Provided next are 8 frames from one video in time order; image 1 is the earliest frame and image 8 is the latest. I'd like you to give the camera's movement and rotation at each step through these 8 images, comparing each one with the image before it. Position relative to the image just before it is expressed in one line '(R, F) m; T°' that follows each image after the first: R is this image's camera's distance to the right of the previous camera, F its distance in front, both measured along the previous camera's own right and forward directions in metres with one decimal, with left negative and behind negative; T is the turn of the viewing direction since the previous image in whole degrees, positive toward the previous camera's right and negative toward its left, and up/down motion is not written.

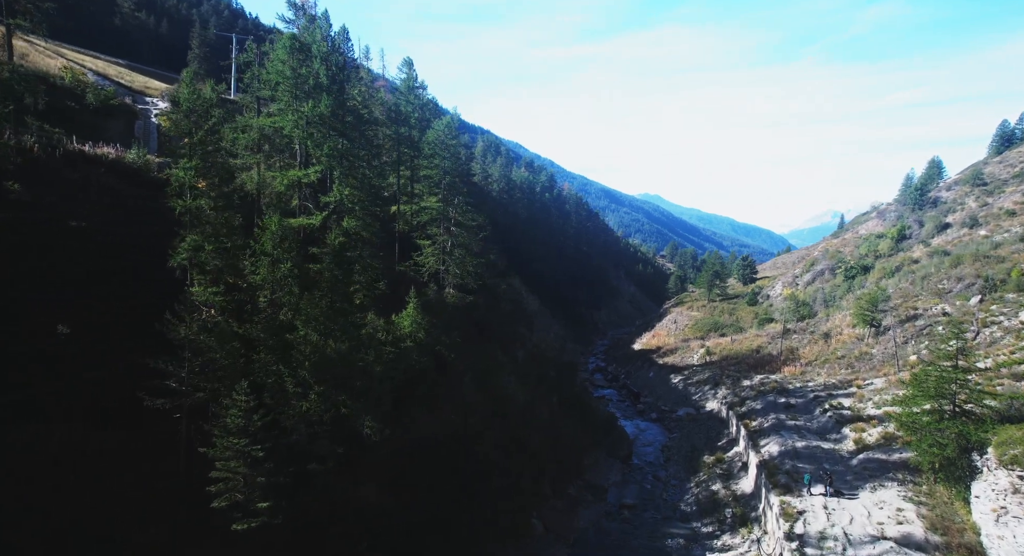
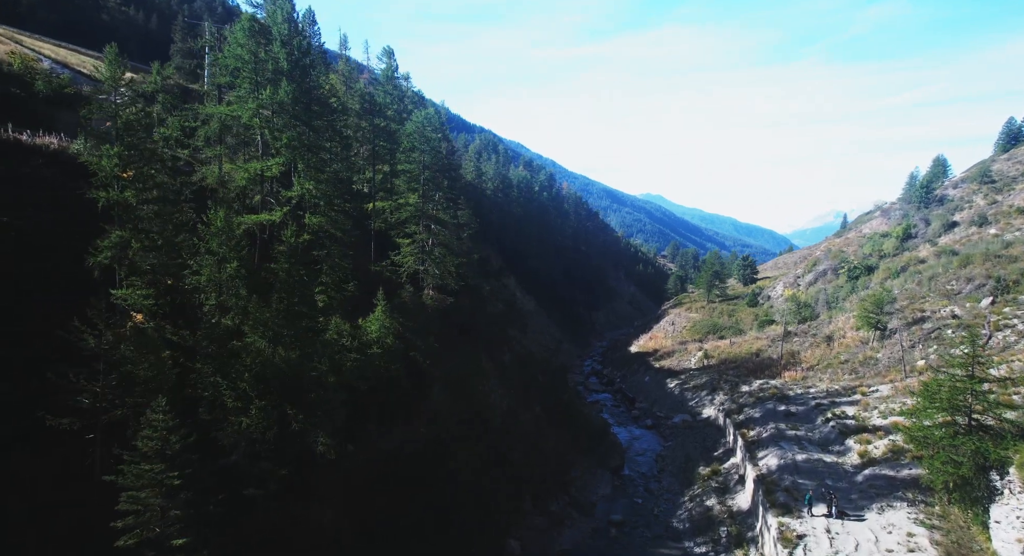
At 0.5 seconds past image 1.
(+1.1, +2.1) m; 0°
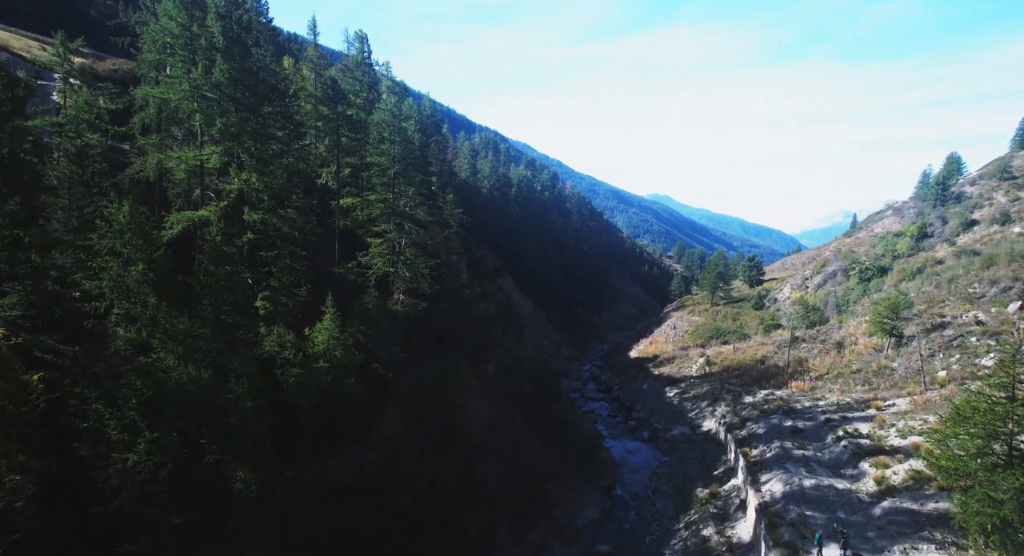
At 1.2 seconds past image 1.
(+1.5, +3.2) m; -1°
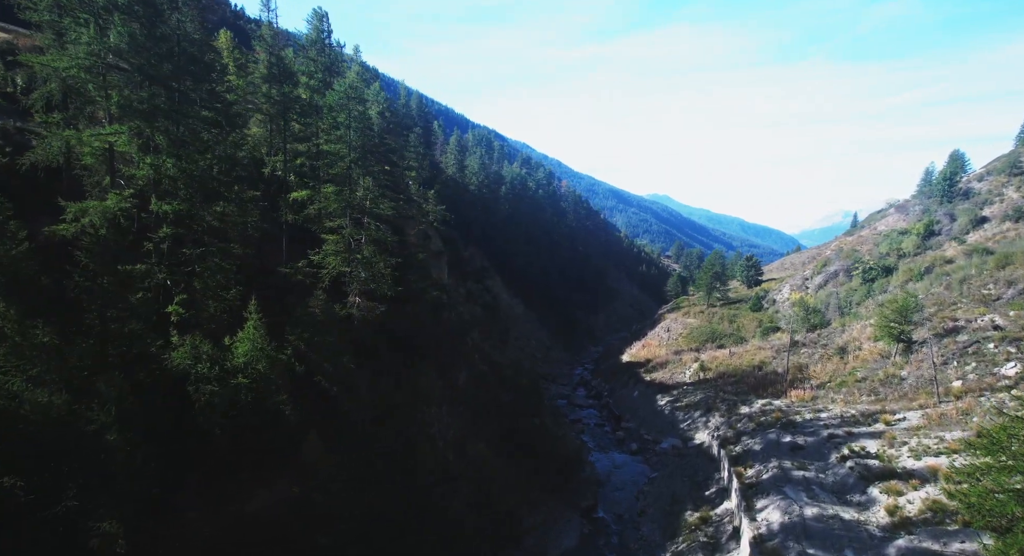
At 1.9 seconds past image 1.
(+1.5, +3.3) m; 0°
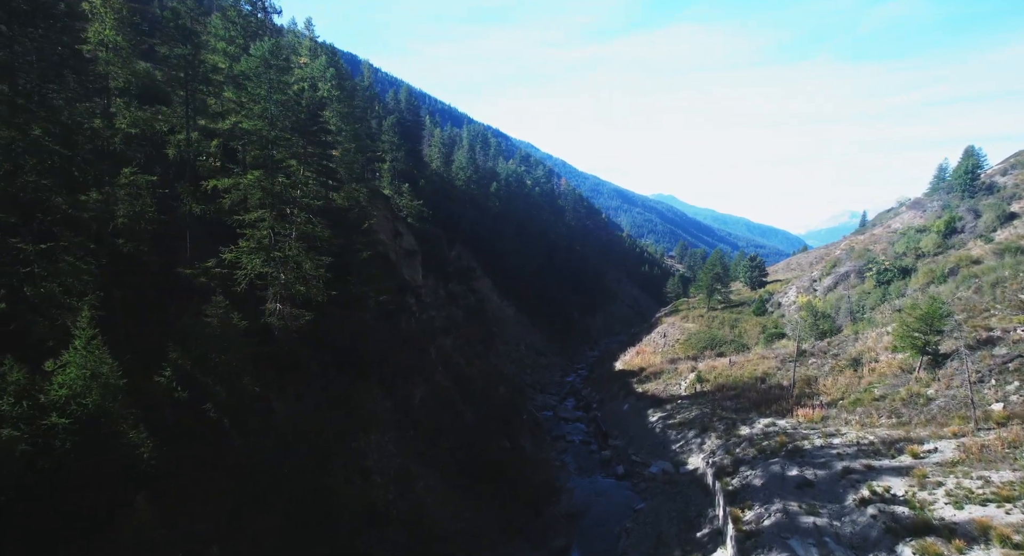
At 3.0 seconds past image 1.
(+2.2, +4.9) m; 0°
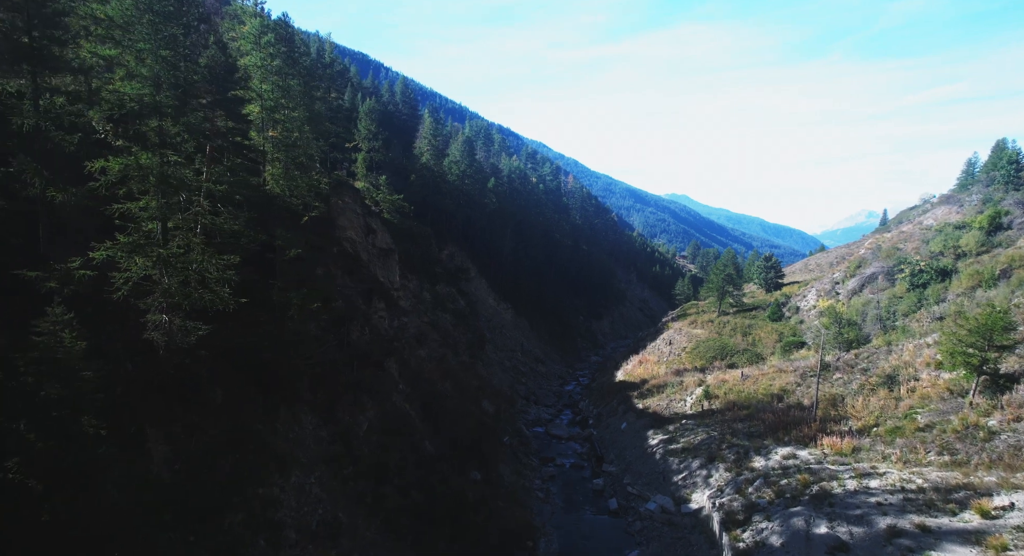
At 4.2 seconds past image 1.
(+2.0, +5.5) m; -1°
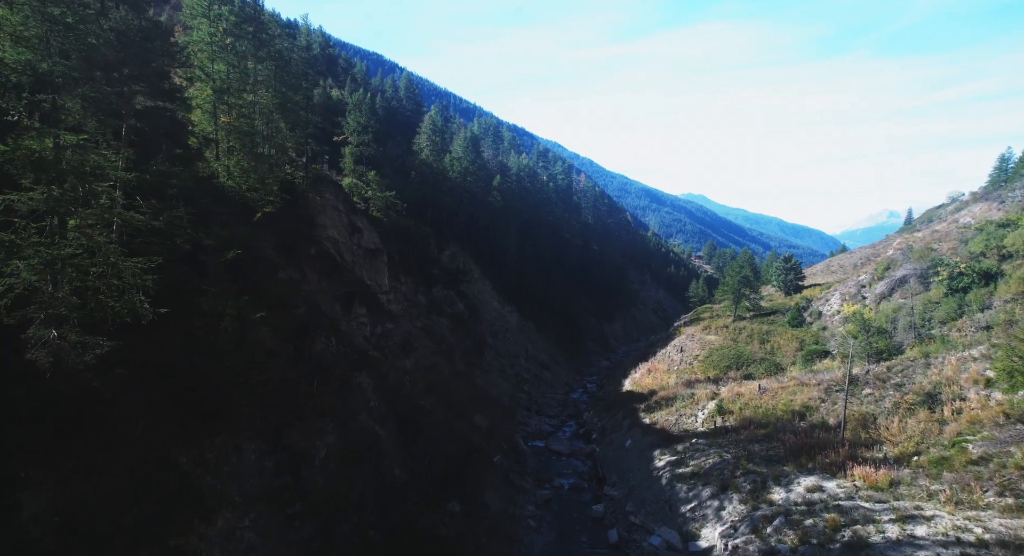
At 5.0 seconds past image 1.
(+1.4, +3.7) m; -1°
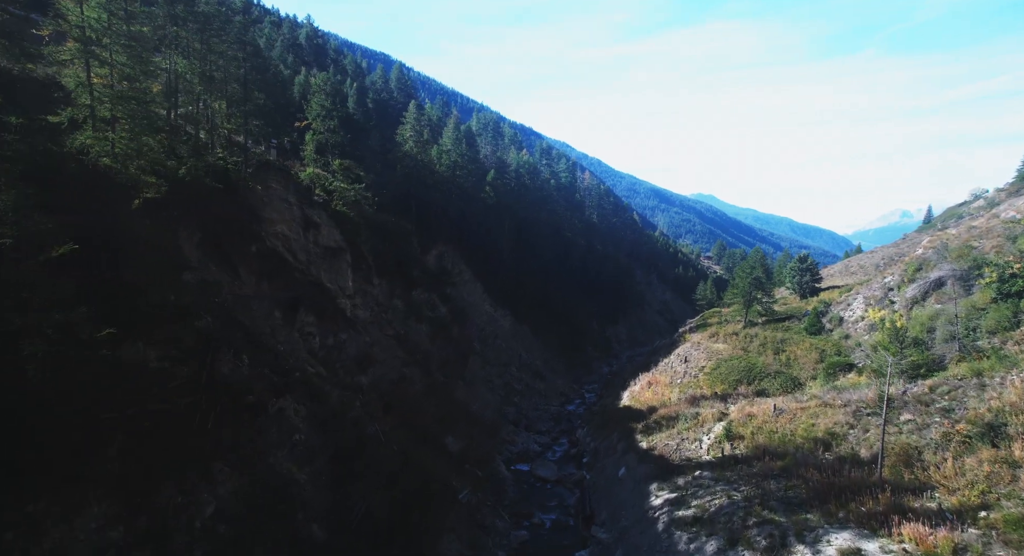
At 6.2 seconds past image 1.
(+1.9, +5.5) m; -1°
